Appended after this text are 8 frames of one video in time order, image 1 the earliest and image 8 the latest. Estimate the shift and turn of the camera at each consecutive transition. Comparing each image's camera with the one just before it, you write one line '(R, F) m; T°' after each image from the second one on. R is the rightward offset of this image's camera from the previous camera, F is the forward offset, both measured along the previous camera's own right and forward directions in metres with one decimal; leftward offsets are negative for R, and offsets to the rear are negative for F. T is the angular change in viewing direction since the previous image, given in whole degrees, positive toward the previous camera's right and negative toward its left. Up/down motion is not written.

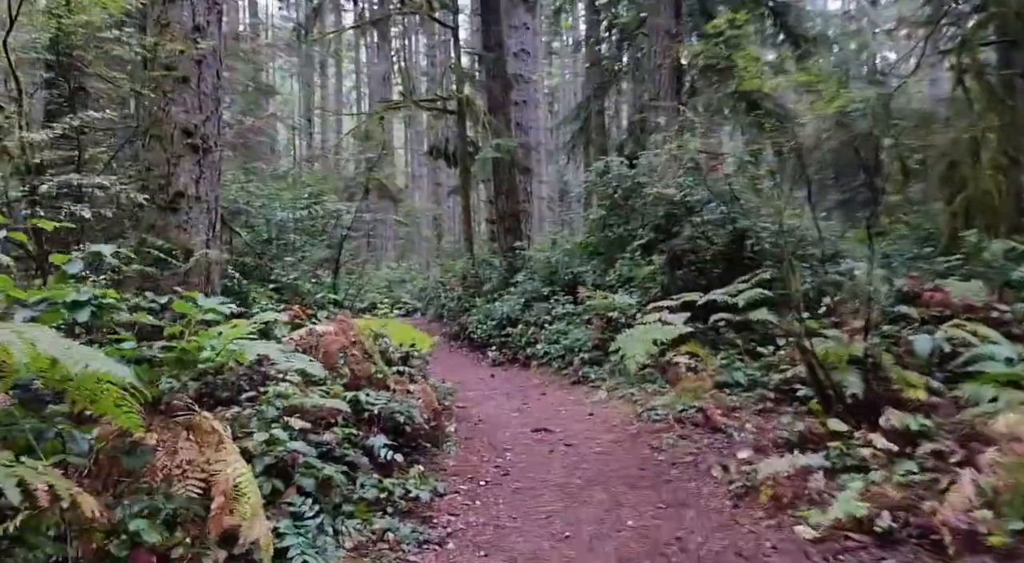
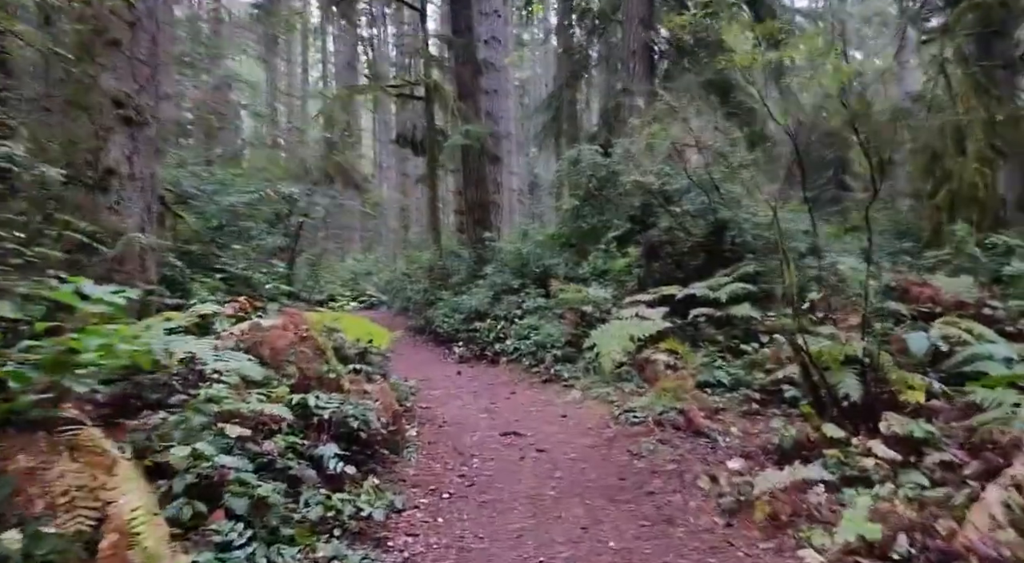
(0.0, +0.6) m; +3°
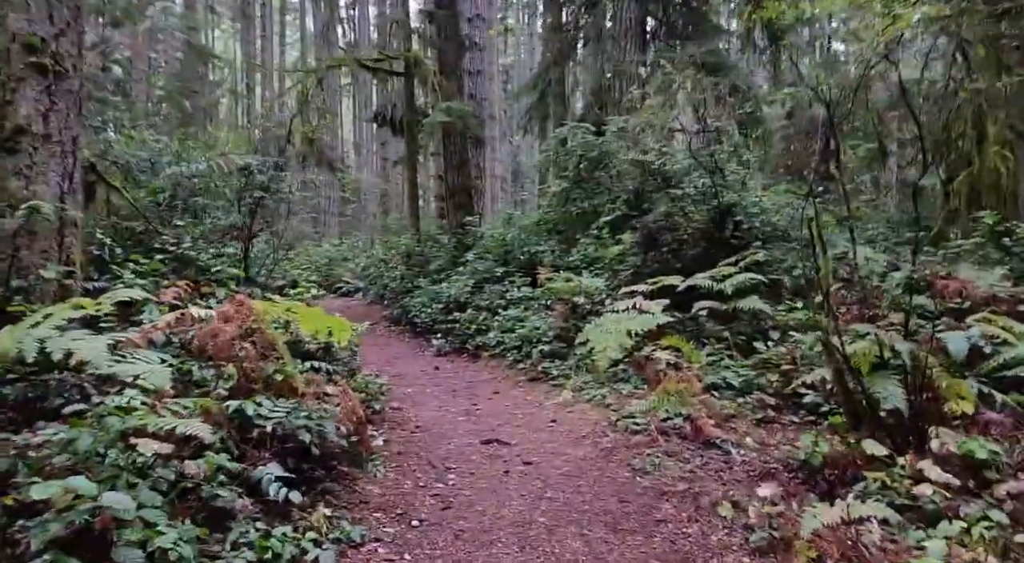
(0.0, +0.9) m; +2°
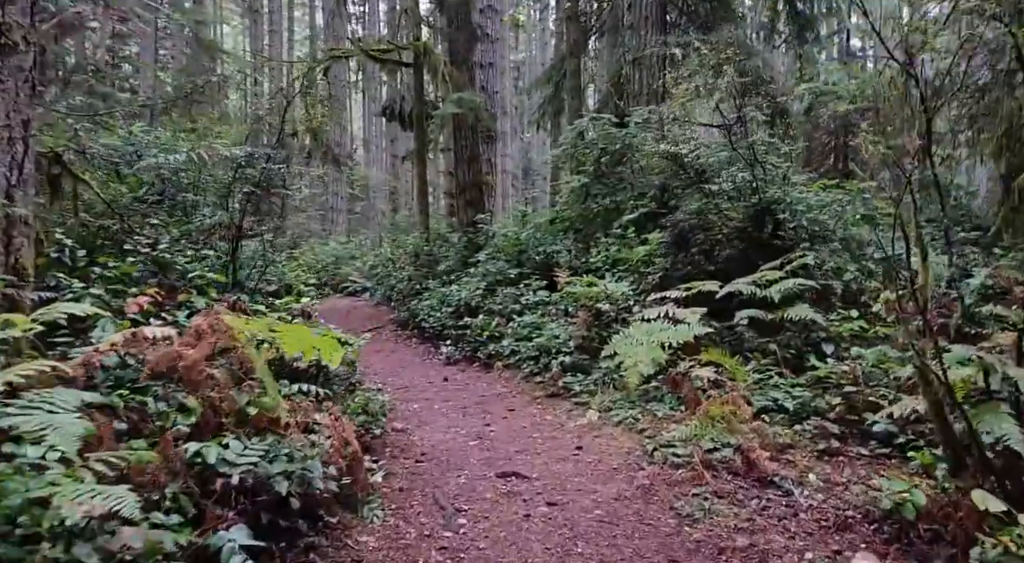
(-0.1, +0.8) m; -1°
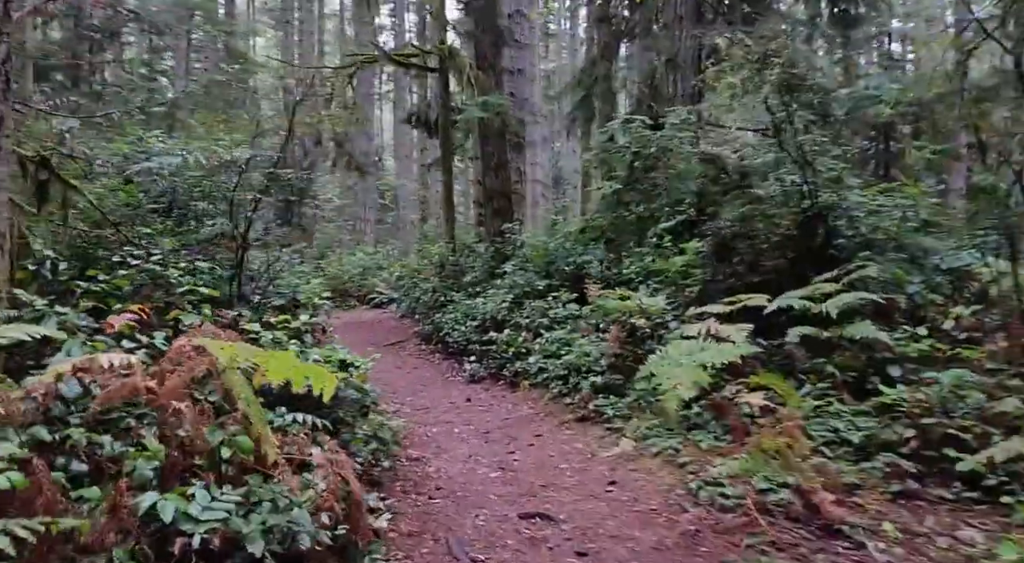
(0.0, +0.6) m; -2°
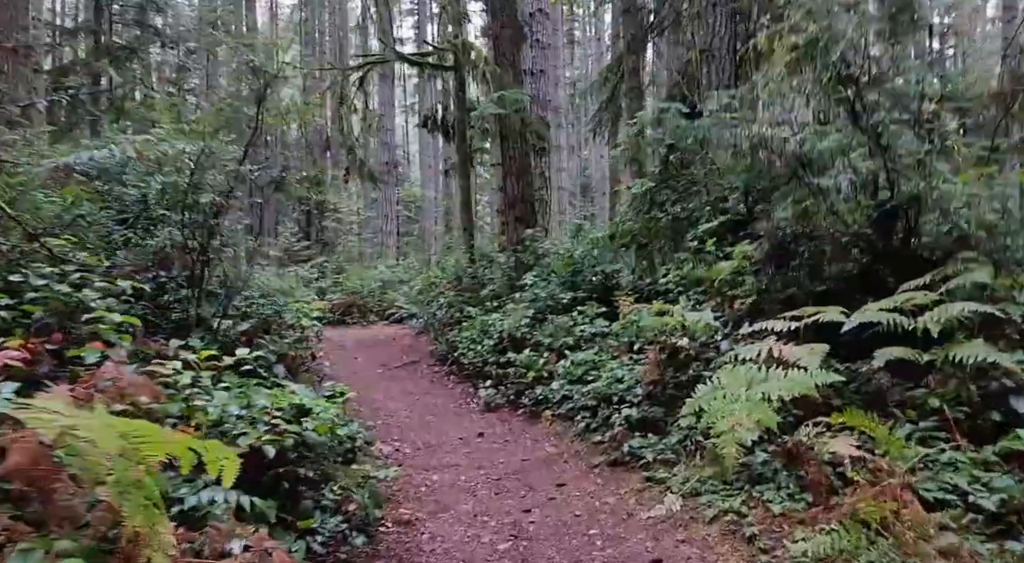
(+0.1, +1.2) m; -2°
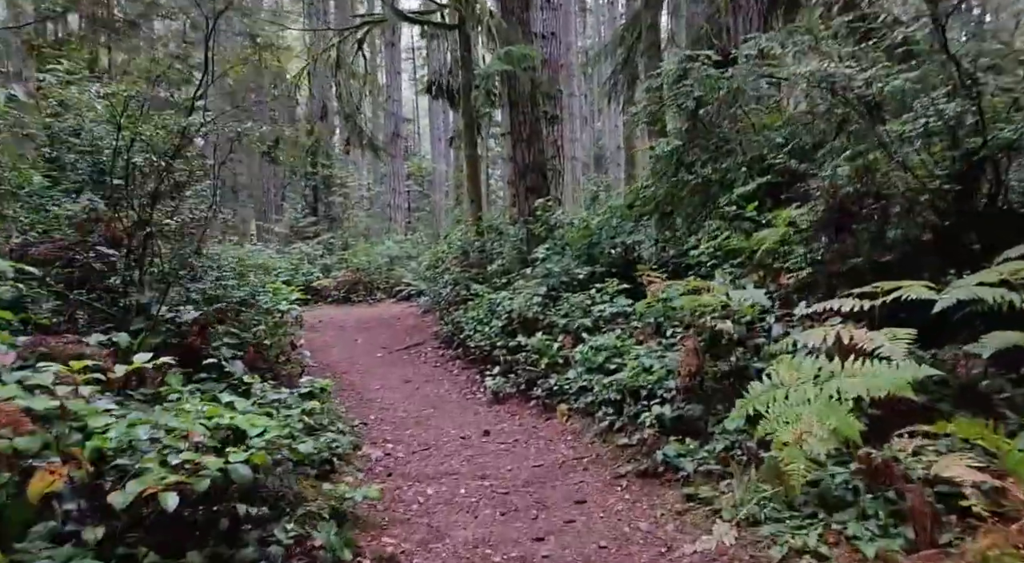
(0.0, +1.0) m; -1°
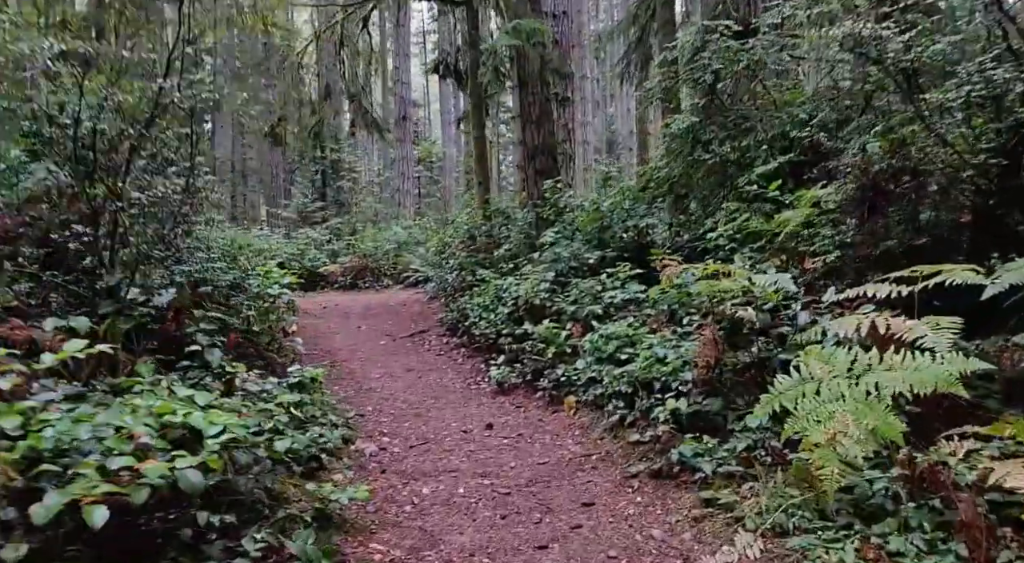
(+0.1, +0.4) m; -1°
